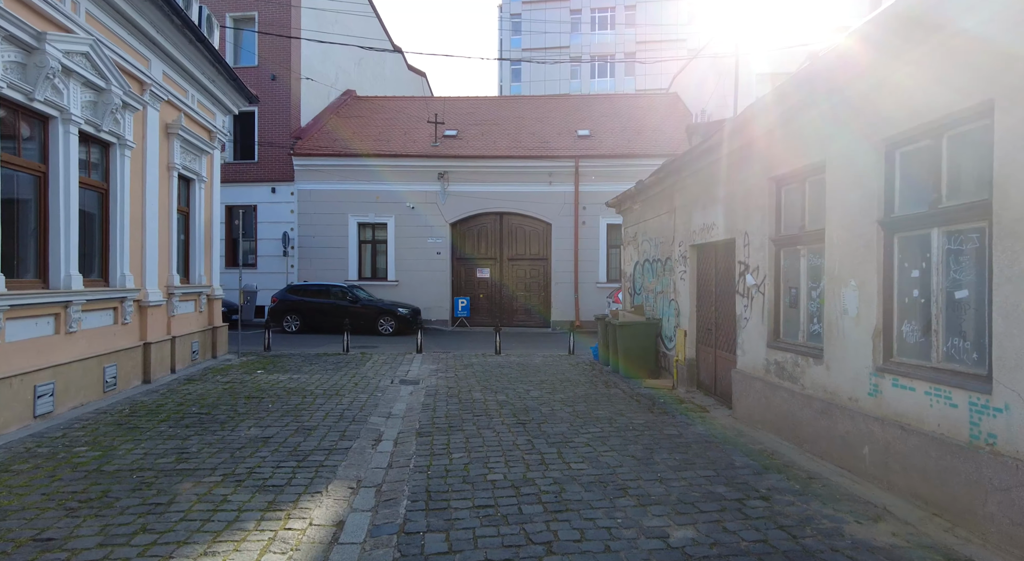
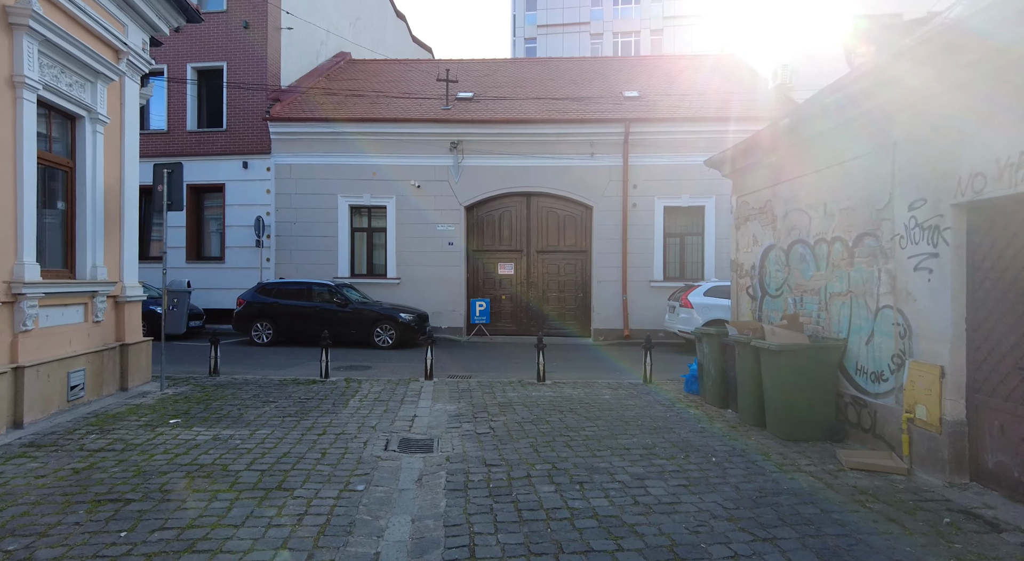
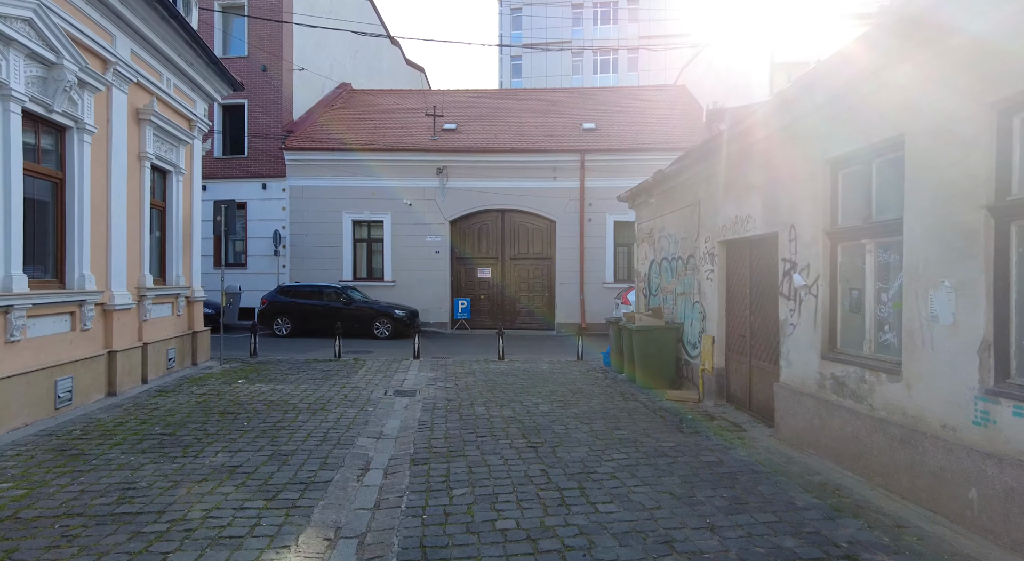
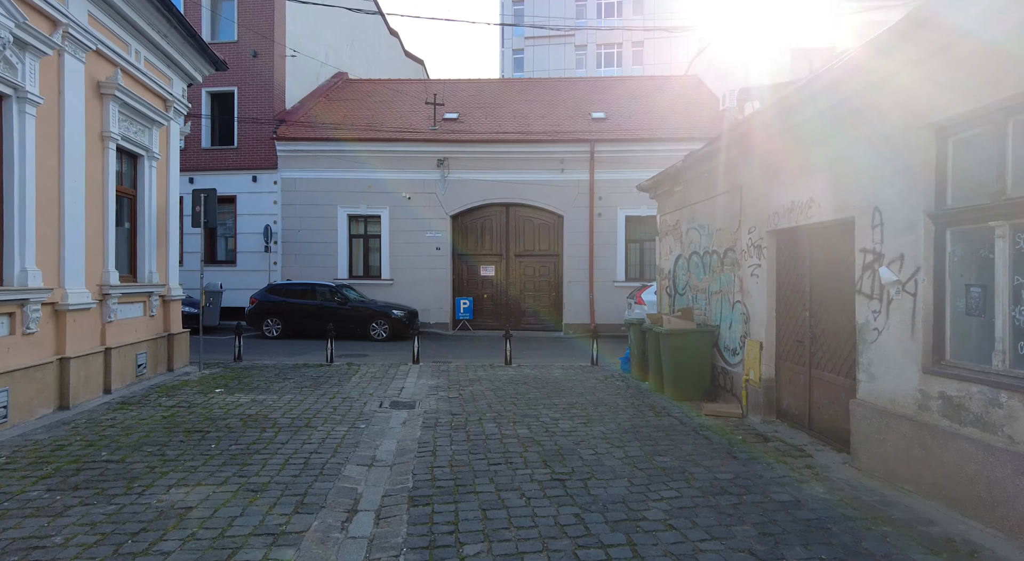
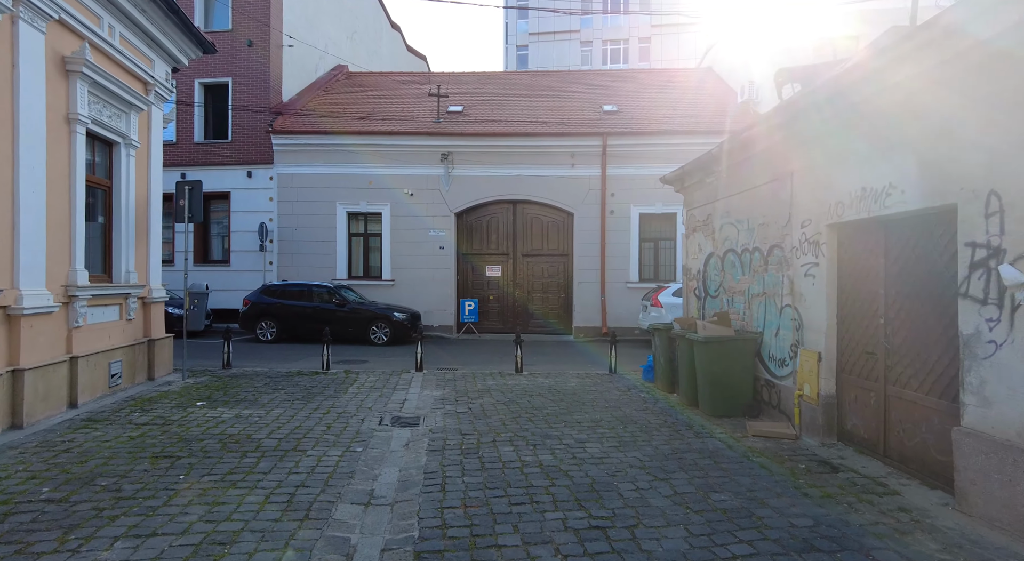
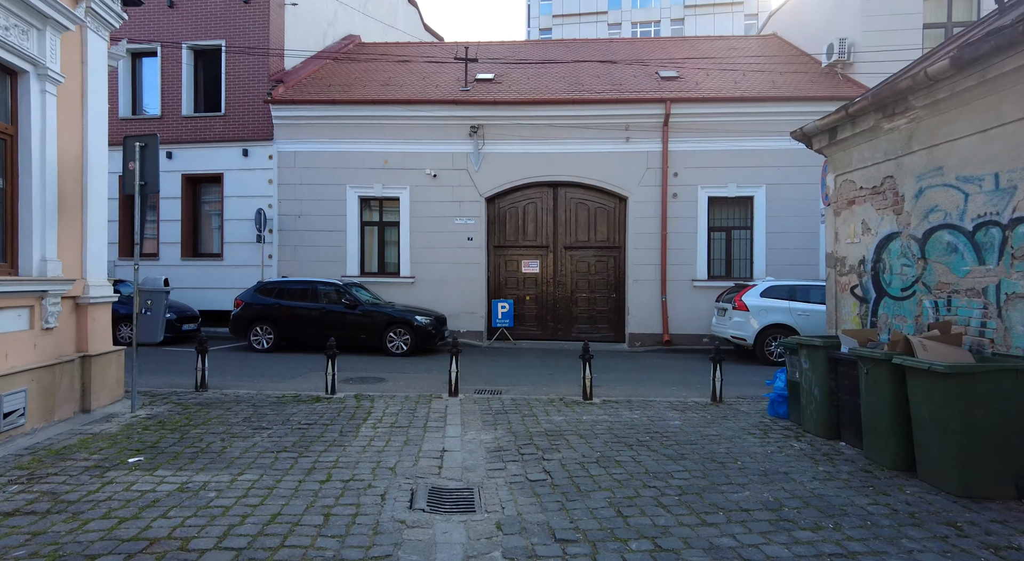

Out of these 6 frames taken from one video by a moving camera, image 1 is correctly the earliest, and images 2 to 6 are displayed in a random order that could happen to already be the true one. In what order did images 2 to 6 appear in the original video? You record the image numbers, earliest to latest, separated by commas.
3, 4, 5, 2, 6
